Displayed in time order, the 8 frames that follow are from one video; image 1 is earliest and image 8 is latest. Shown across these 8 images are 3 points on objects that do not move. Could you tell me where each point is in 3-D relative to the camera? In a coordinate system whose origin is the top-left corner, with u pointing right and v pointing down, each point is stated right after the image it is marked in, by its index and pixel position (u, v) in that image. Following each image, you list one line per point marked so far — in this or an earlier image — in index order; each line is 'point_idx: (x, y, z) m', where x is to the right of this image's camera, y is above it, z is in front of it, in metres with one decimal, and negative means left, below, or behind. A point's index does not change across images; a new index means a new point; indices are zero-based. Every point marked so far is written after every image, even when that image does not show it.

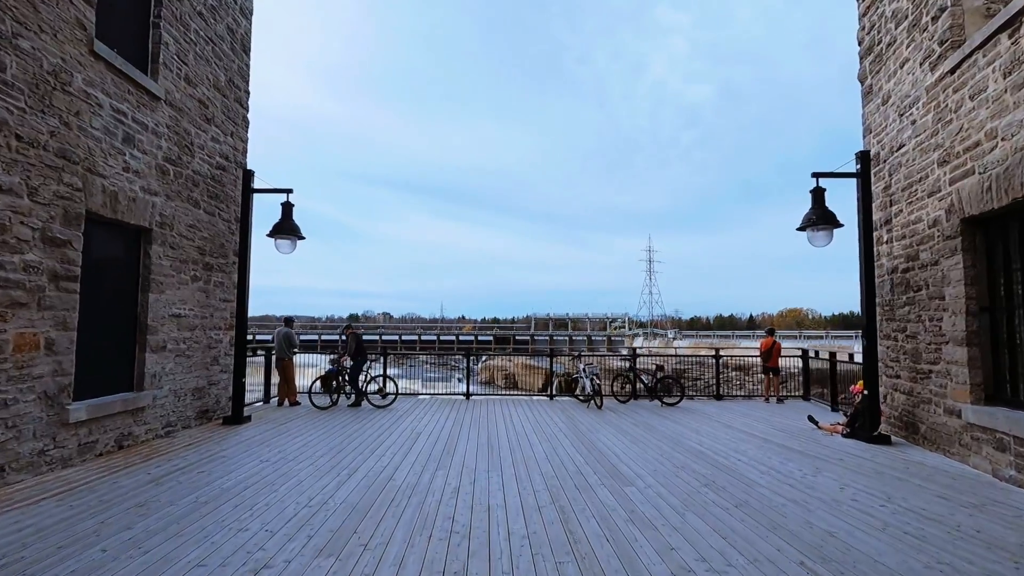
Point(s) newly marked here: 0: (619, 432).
0: (+1.6, -2.2, +8.1) m
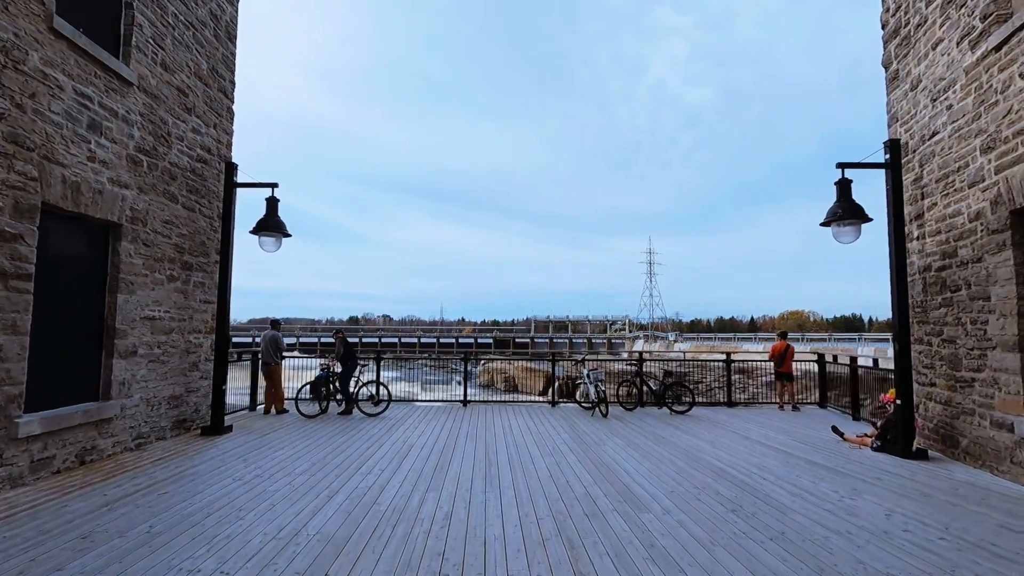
0: (+1.7, -2.2, +7.5) m
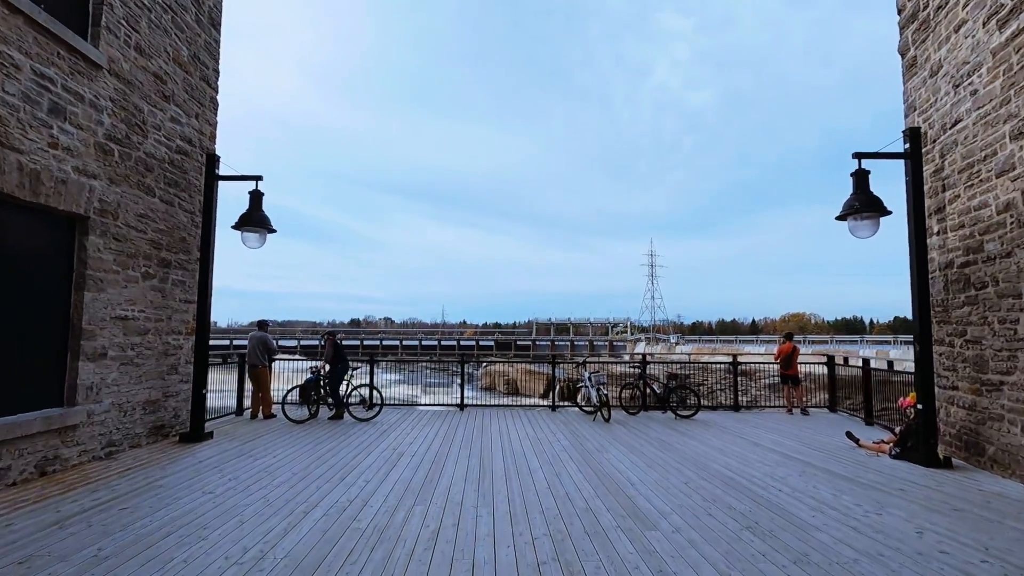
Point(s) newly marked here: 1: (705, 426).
0: (+1.6, -2.2, +7.0) m
1: (+3.5, -2.5, +9.4) m
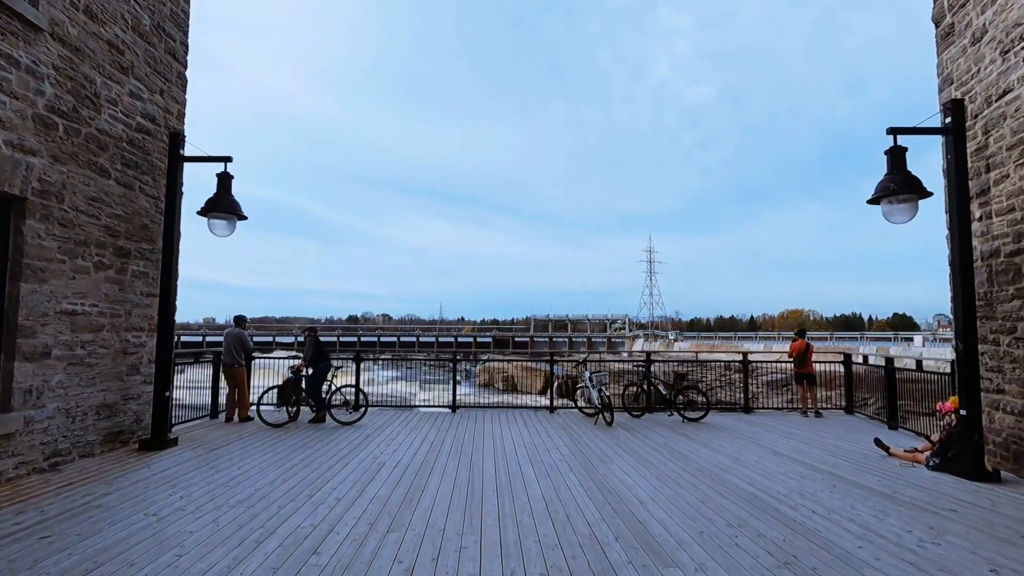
0: (+1.5, -2.1, +6.4) m
1: (+3.4, -2.4, +8.8) m
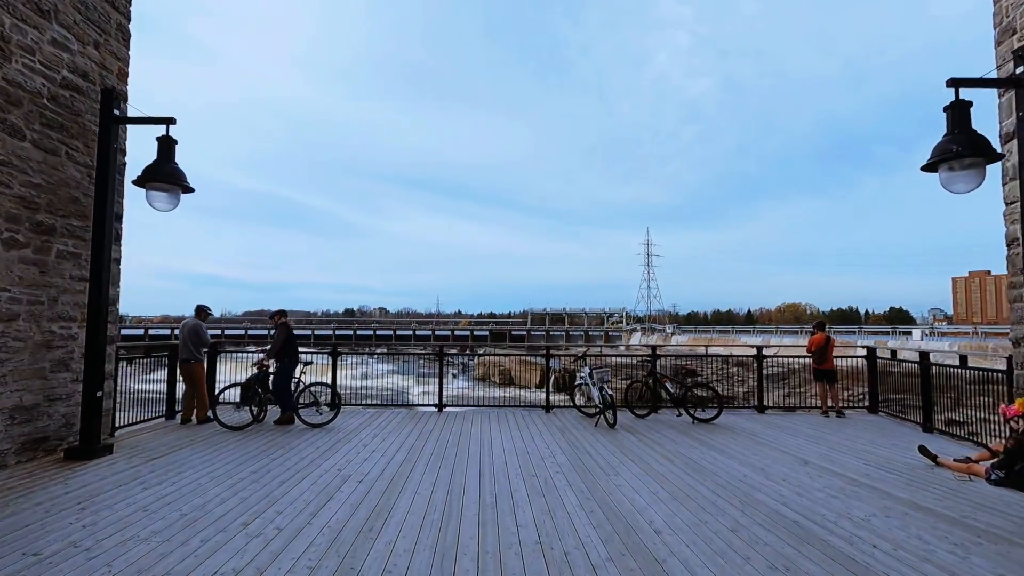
0: (+1.4, -1.9, +5.5) m
1: (+3.3, -2.2, +7.9) m
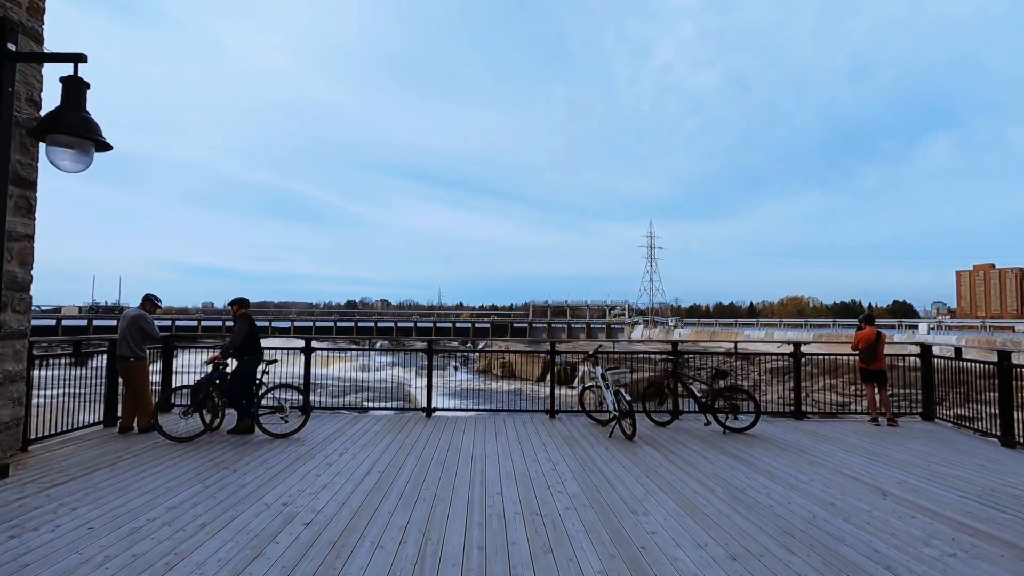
0: (+1.4, -1.8, +4.2) m
1: (+3.2, -2.0, +6.6) m
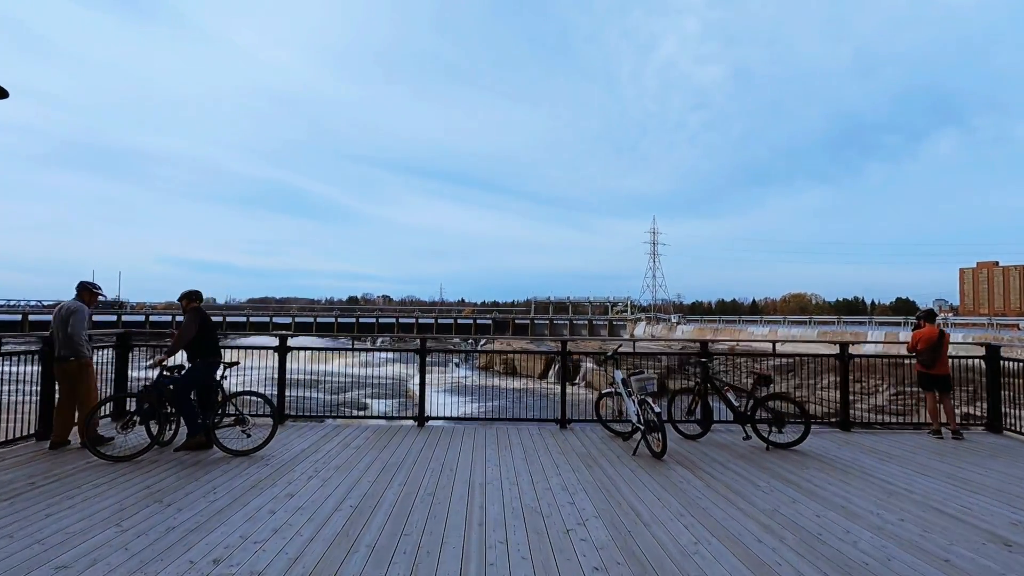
0: (+1.4, -1.7, +3.2) m
1: (+3.3, -1.9, +5.6) m
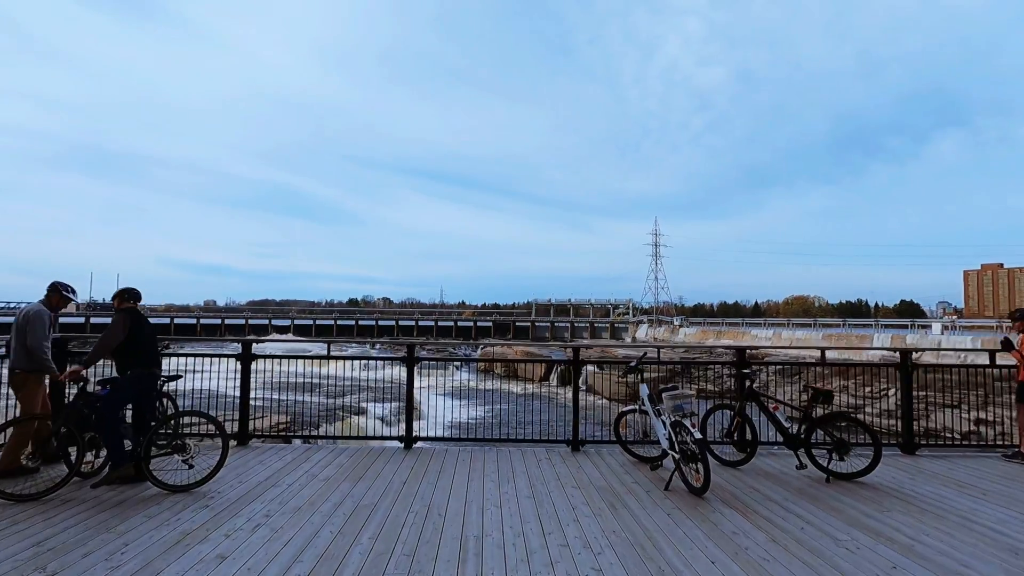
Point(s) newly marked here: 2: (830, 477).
0: (+1.5, -1.6, +2.1) m
1: (+3.3, -1.9, +4.5) m
2: (+3.1, -1.8, +5.0) m
